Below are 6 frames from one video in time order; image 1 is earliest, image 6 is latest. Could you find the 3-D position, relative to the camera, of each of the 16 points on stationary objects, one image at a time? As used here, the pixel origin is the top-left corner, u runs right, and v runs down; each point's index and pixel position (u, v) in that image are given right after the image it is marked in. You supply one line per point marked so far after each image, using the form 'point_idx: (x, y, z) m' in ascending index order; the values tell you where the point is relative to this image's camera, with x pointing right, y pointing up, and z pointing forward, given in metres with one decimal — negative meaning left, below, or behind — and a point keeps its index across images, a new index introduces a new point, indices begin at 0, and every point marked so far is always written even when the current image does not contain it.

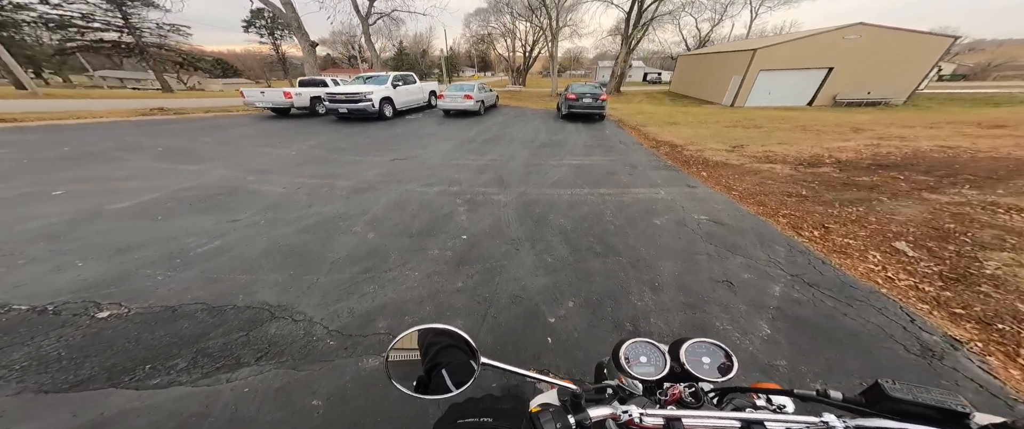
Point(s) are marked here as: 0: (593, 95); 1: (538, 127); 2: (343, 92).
0: (+3.2, +4.7, +11.2) m
1: (+1.0, +3.5, +11.2) m
2: (-8.0, +5.8, +13.3) m
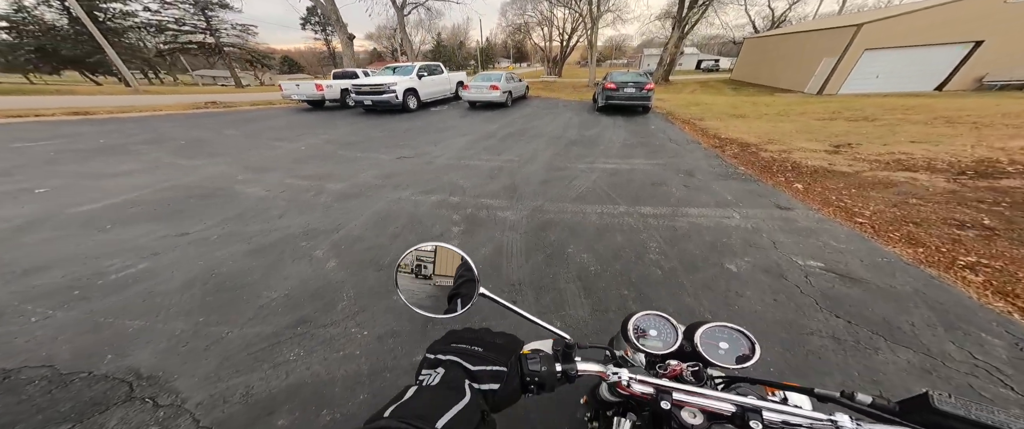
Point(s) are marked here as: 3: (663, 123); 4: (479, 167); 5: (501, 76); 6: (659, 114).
0: (+4.2, +4.4, +9.5) m
1: (+2.0, +3.3, +9.7) m
2: (-6.6, +5.9, +12.8) m
3: (+4.6, +2.8, +8.6) m
4: (-0.7, +1.1, +6.2) m
5: (-0.5, +6.5, +13.3) m
6: (+5.2, +3.5, +9.9) m
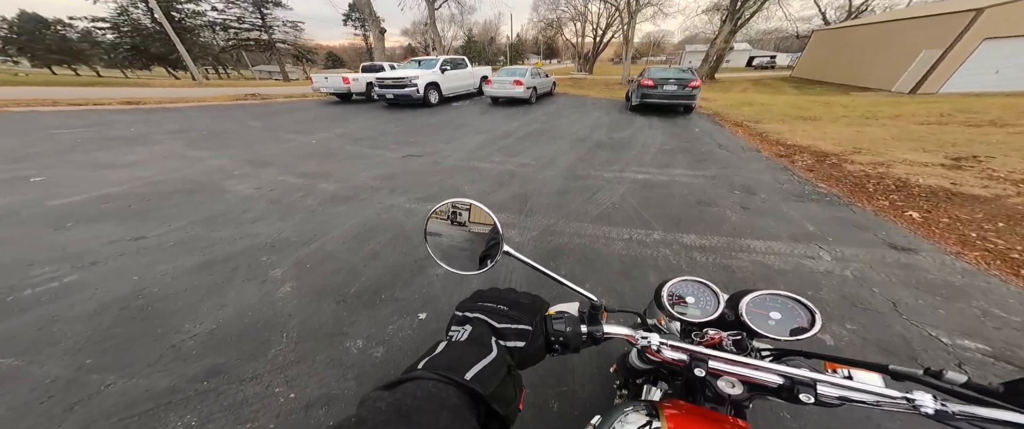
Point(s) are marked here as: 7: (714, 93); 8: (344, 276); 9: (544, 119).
0: (+4.9, +4.0, +8.3) m
1: (+2.7, +3.0, +8.8) m
2: (-5.5, +6.1, +12.5) m
3: (+5.1, +2.3, +7.4) m
4: (-0.4, +0.9, +5.5) m
5: (+0.6, +6.3, +12.4) m
6: (+5.8, +3.1, +8.7) m
7: (+8.7, +5.2, +12.1) m
8: (-1.7, -0.6, +2.9) m
9: (+1.0, +3.2, +9.3) m
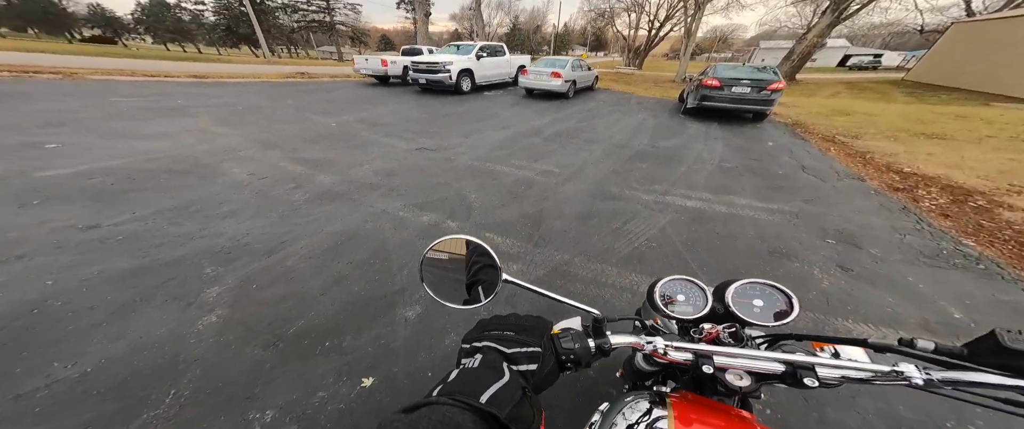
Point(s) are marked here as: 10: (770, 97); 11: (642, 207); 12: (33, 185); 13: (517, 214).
0: (+5.8, +3.2, +6.9) m
1: (+3.5, +2.5, +7.6) m
2: (-3.9, +6.5, +12.0) m
3: (+5.7, +1.6, +6.0) m
4: (-0.1, +0.7, +4.7) m
5: (+2.2, +6.1, +11.4) m
6: (+6.6, +2.3, +7.2) m
7: (+10.1, +4.2, +10.2) m
8: (-1.8, -0.7, +2.3) m
9: (+2.0, +2.9, +8.3) m
10: (+6.3, +2.8, +6.9) m
11: (+1.7, +0.1, +3.7) m
12: (-5.8, +0.3, +3.4) m
13: (+0.1, 0.0, +3.6) m
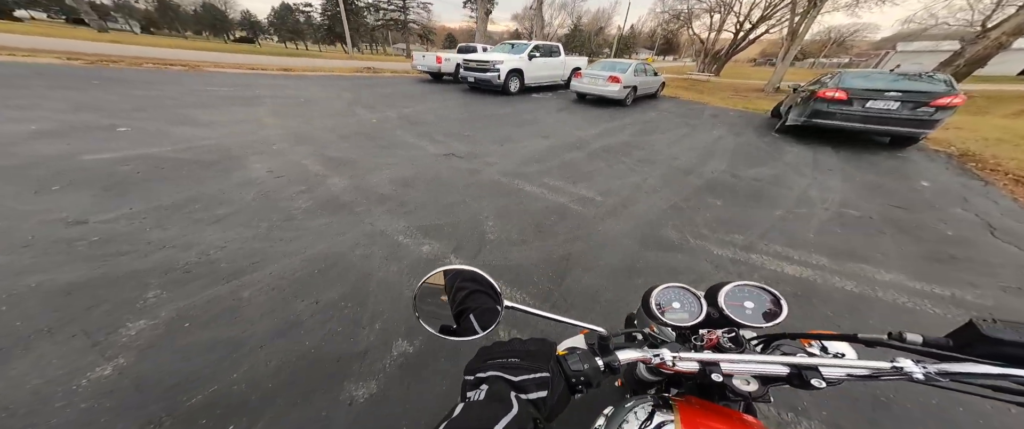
0: (+6.7, +2.1, +5.1) m
1: (+4.5, +1.6, +6.2) m
2: (-1.6, +6.4, +11.7) m
3: (+6.4, +0.5, +4.3) m
4: (+0.3, +0.2, +3.9) m
5: (+4.2, +5.3, +10.1) m
6: (+7.5, +1.1, +5.3) m
7: (+11.5, +2.6, +7.8) m
8: (-1.9, -0.9, +1.8) m
9: (+3.1, +2.2, +7.1) m
10: (+7.1, +1.7, +5.1) m
11: (+1.9, -0.5, +2.6) m
12: (-5.5, +0.5, +3.4) m
13: (+0.2, -0.4, +2.8) m
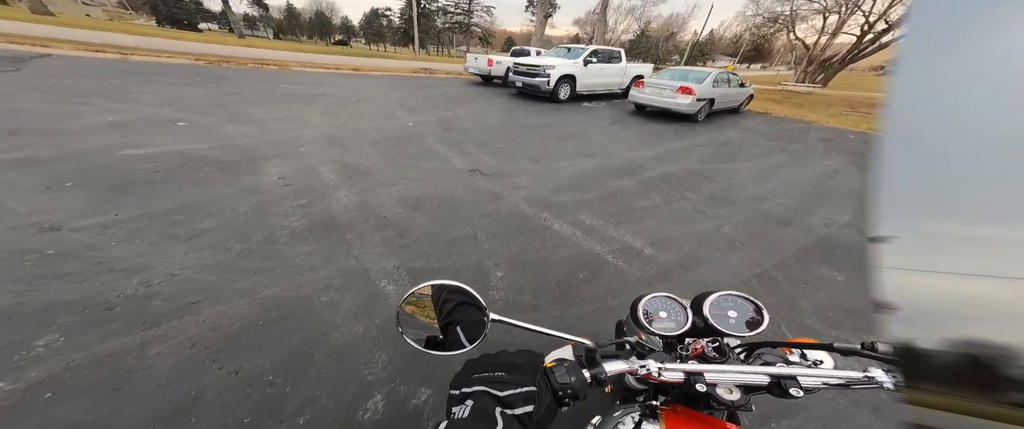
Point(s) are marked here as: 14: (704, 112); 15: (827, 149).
0: (+7.2, +0.9, +3.3) m
1: (+5.1, +0.6, +4.6) m
2: (+0.4, +5.8, +11.1) m
3: (+6.6, -0.6, +2.5) m
4: (+0.5, -0.3, +3.1) m
5: (+5.8, +4.3, +8.6) m
6: (+7.9, -0.2, +3.3) m
7: (+12.4, +0.8, +5.1) m
8: (-2.1, -1.2, +1.2) m
9: (+4.0, +1.3, +5.8) m
10: (+7.6, +0.5, +3.1) m
11: (+1.8, -1.2, +1.5) m
12: (-5.2, +0.6, +3.5) m
13: (+0.2, -0.9, +2.0) m
14: (+5.9, +3.2, +8.6) m
15: (+6.9, +1.4, +6.1) m
